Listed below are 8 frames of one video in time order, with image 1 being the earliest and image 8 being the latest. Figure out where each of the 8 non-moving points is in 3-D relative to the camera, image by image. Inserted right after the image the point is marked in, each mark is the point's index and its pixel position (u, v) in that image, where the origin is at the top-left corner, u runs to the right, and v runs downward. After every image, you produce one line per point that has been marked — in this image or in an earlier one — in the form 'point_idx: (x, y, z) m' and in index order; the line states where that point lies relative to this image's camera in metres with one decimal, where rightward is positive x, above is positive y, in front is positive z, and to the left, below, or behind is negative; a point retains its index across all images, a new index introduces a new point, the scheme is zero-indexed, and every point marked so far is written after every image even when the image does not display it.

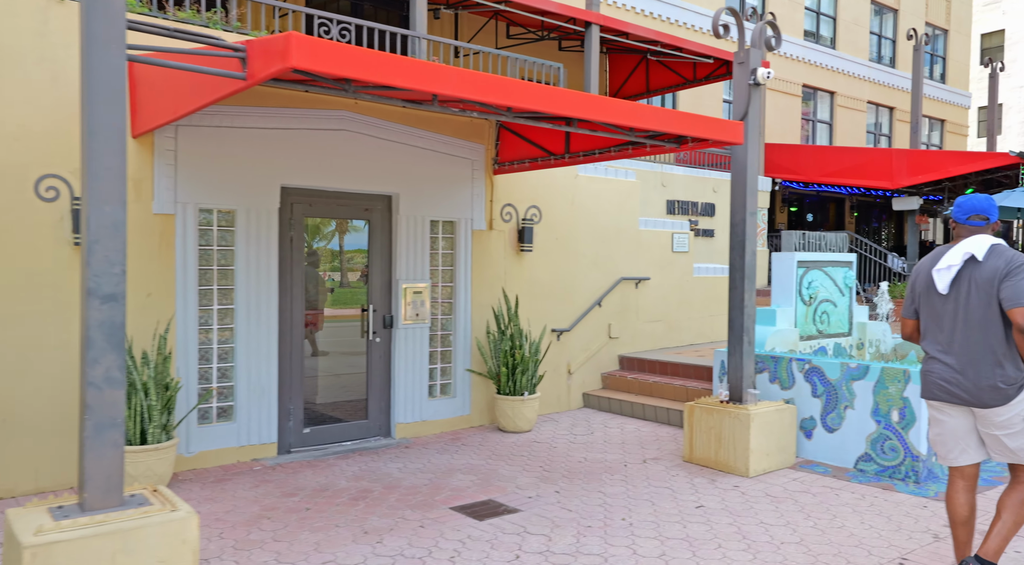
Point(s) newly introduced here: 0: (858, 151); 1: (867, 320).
0: (+7.2, +2.7, +15.5) m
1: (+3.8, -0.4, +8.1) m
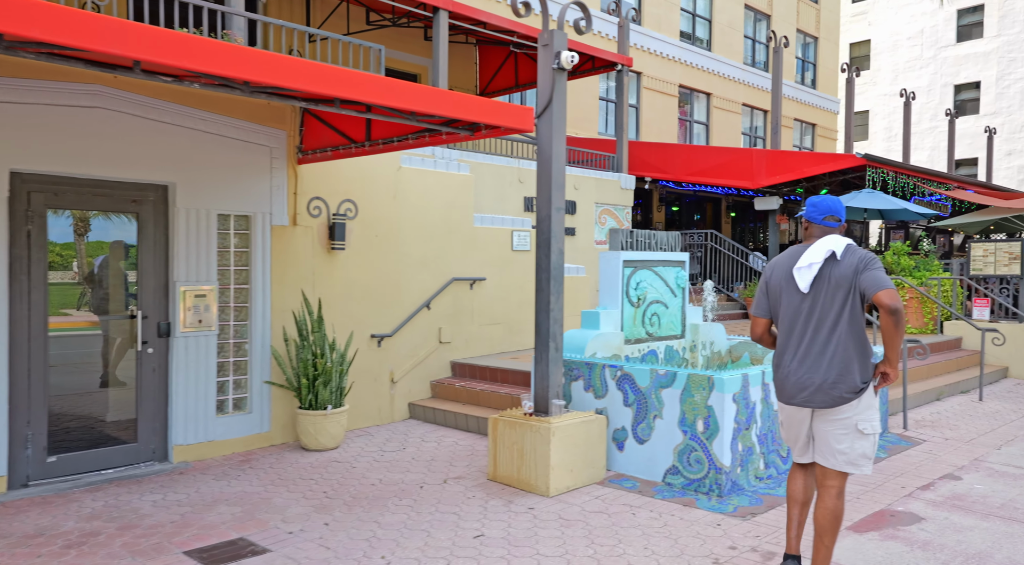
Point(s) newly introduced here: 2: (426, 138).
0: (+4.4, +2.7, +15.7) m
1: (+1.9, -0.4, +7.9) m
2: (-0.6, +1.1, +5.6) m
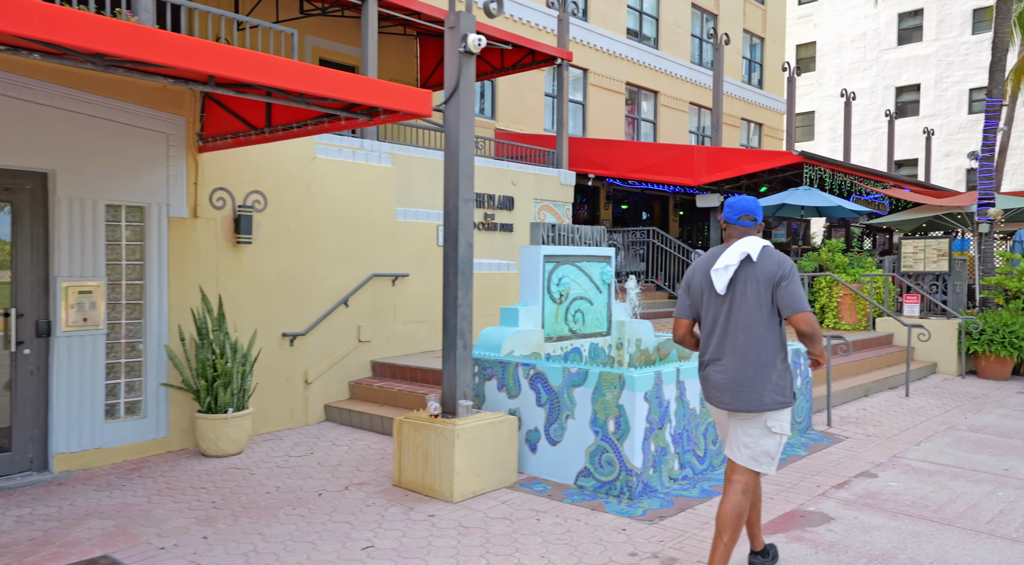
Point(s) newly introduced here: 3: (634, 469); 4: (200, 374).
0: (+3.1, +2.8, +15.6) m
1: (+1.2, -0.4, +7.7) m
2: (-1.3, +1.1, +5.3) m
3: (+0.8, -1.2, +4.9) m
4: (-2.4, -0.7, +5.9) m
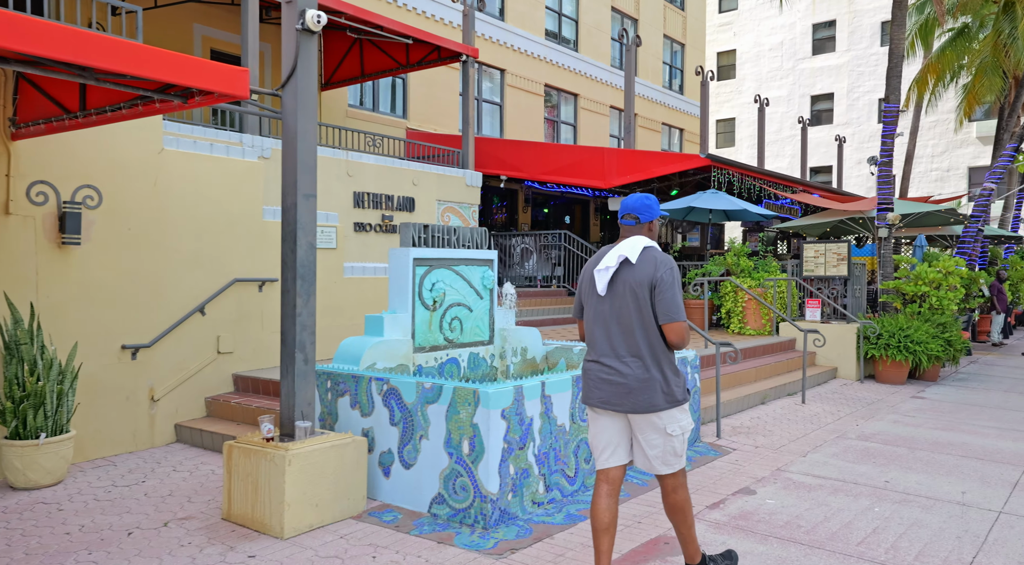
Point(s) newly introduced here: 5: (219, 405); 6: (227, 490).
0: (+1.3, +2.7, +15.3) m
1: (0.0, -0.4, +7.3) m
2: (-2.3, +1.1, +4.6) m
3: (-0.1, -1.3, +4.5) m
4: (-3.4, -0.8, +5.1) m
5: (-2.6, -1.1, +6.7) m
6: (-1.7, -1.3, +4.6) m
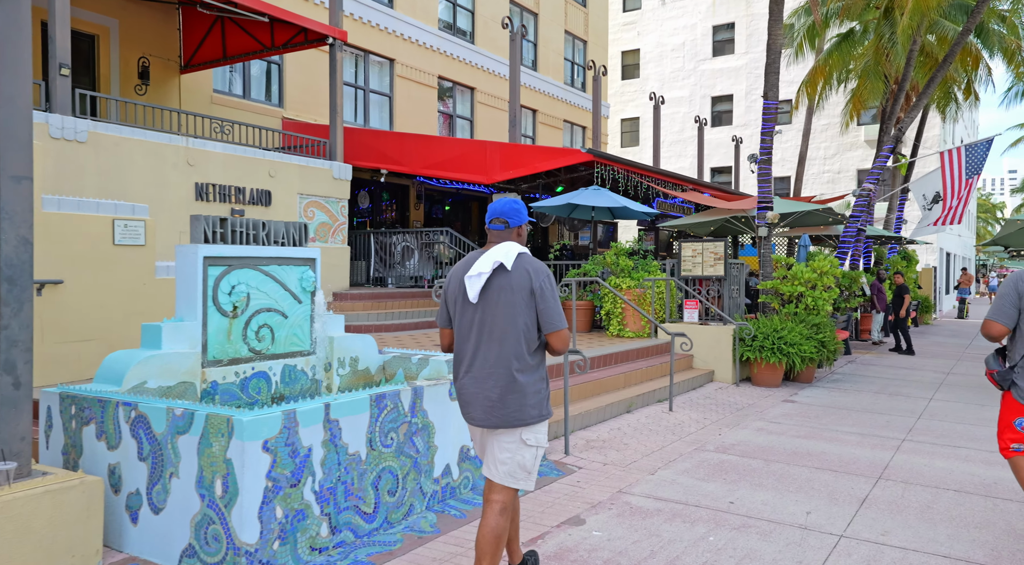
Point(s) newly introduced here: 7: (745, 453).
0: (-1.1, +2.7, +14.6) m
1: (-1.5, -0.4, +6.5) m
2: (-3.4, +1.0, +3.6) m
3: (-1.3, -1.3, +3.7) m
4: (-4.7, -0.8, +4.0) m
5: (-4.0, -1.1, +5.6) m
6: (-2.9, -1.3, +3.6) m
7: (+2.1, -1.6, +6.9) m
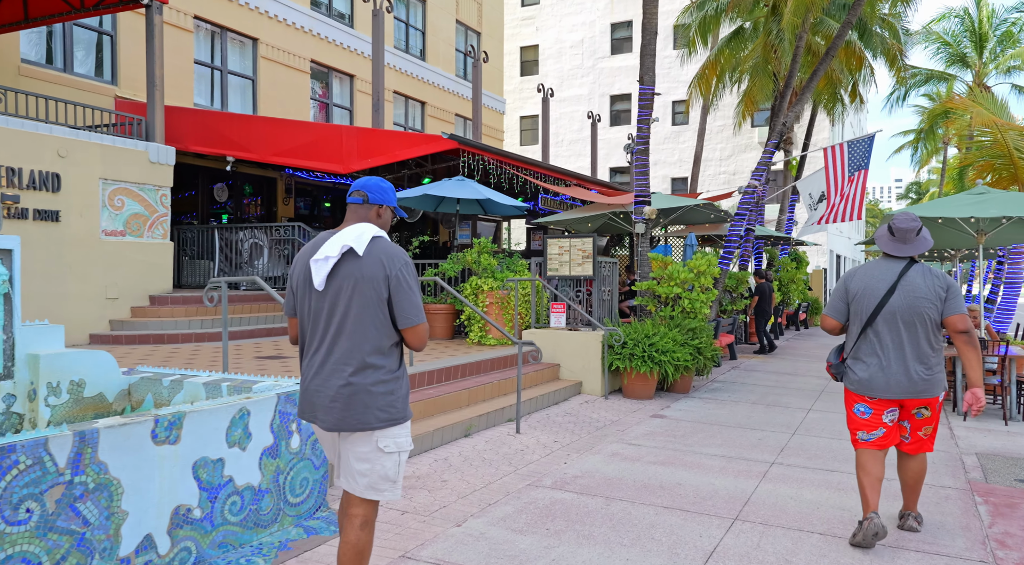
0: (-3.5, +2.7, +13.1) m
1: (-3.0, -0.4, +4.9) m
2: (-4.6, +1.1, +1.8) m
3: (-2.5, -1.3, +2.1) m
4: (-5.9, -0.8, +2.1) m
5: (-5.4, -1.1, +3.8) m
6: (-4.1, -1.3, +1.9) m
7: (+0.6, -1.6, +5.7) m
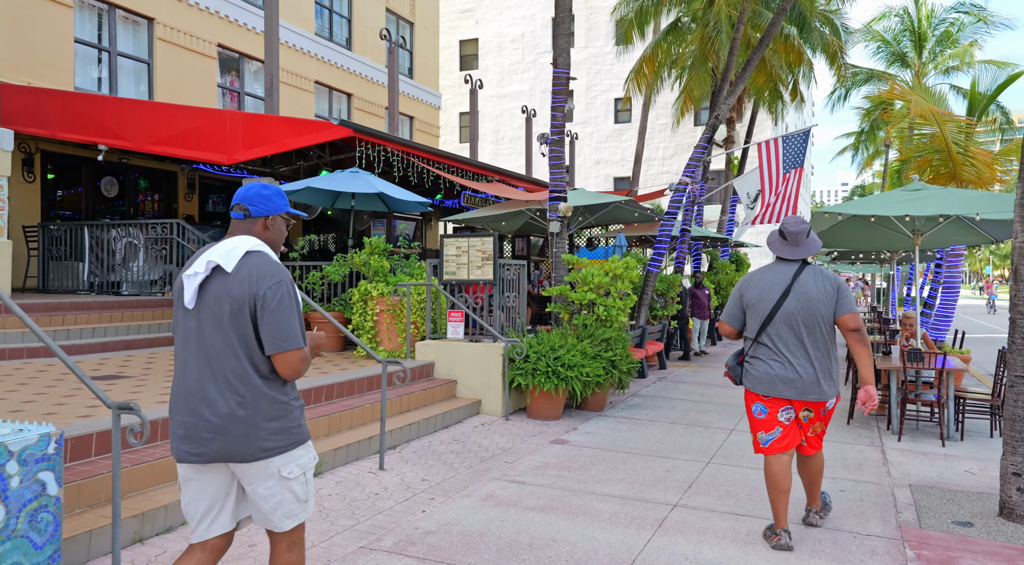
0: (-5.0, +2.6, +11.6) m
1: (-4.0, -0.5, +3.5) m
2: (-5.4, +1.0, +0.4) m
3: (-3.3, -1.3, +0.8) m
4: (-6.7, -0.8, +0.5) m
5: (-6.3, -1.2, +2.2) m
6: (-4.9, -1.3, +0.5) m
7: (-0.5, -1.6, +4.5) m
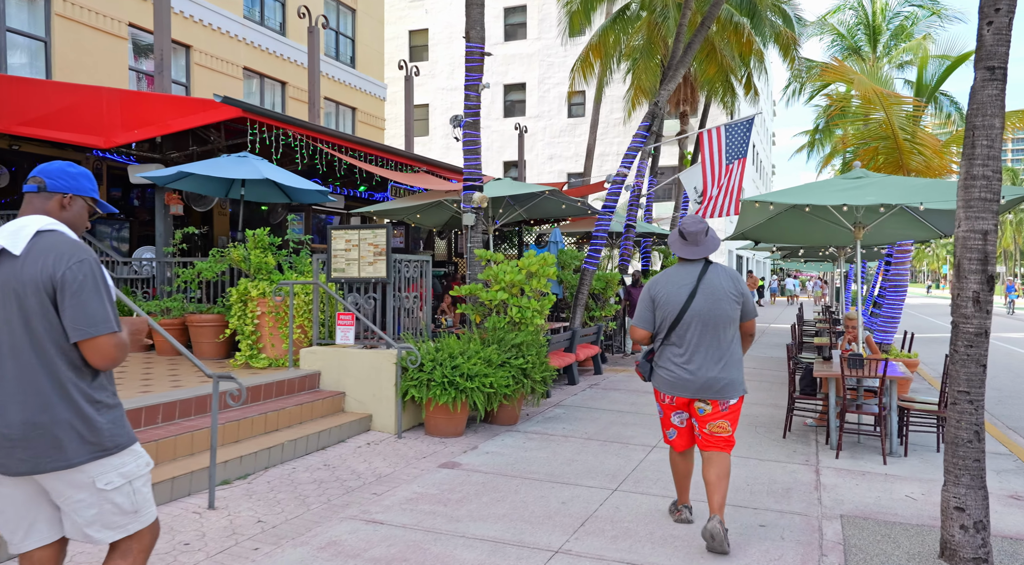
0: (-6.2, +2.7, +10.3) m
1: (-4.8, -0.5, +2.2) m
2: (-6.1, +1.0, -0.9) m
3: (-4.1, -1.3, -0.4) m
4: (-7.4, -0.8, -0.8) m
5: (-7.1, -1.2, +0.9) m
6: (-5.6, -1.3, -0.8) m
7: (-1.4, -1.6, +3.4) m
